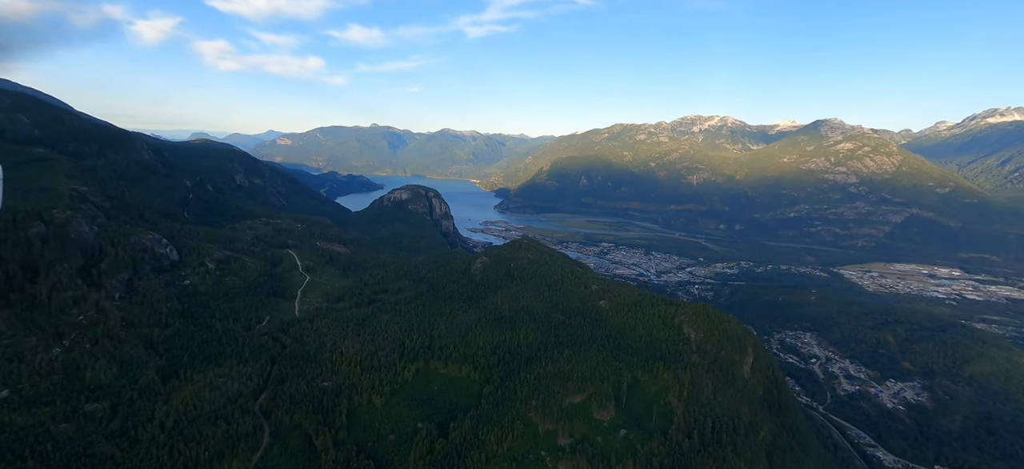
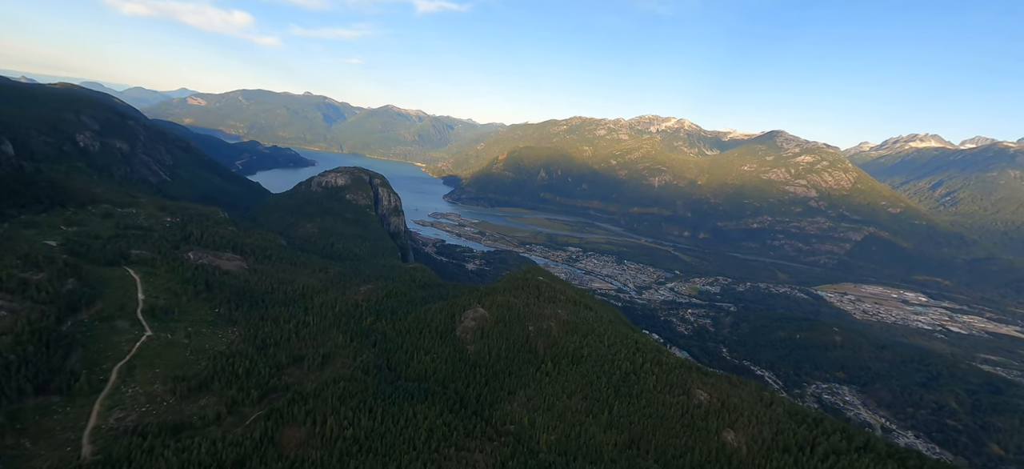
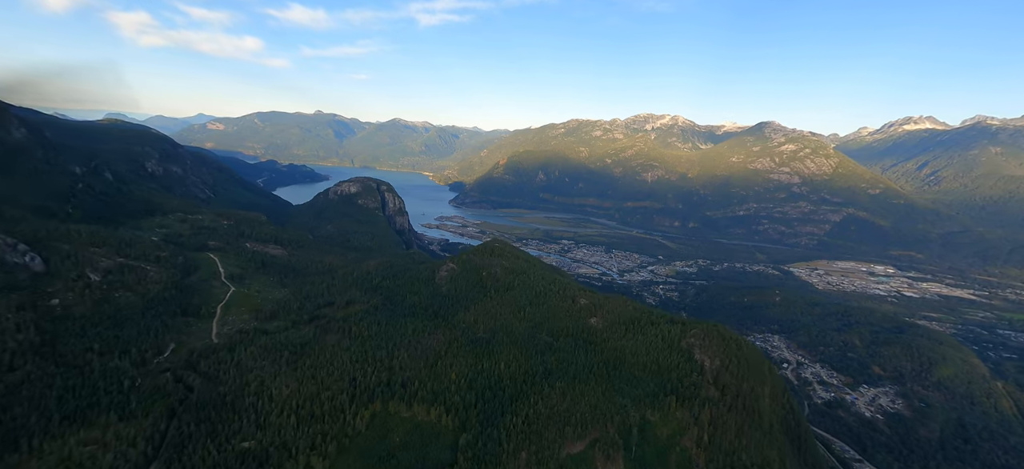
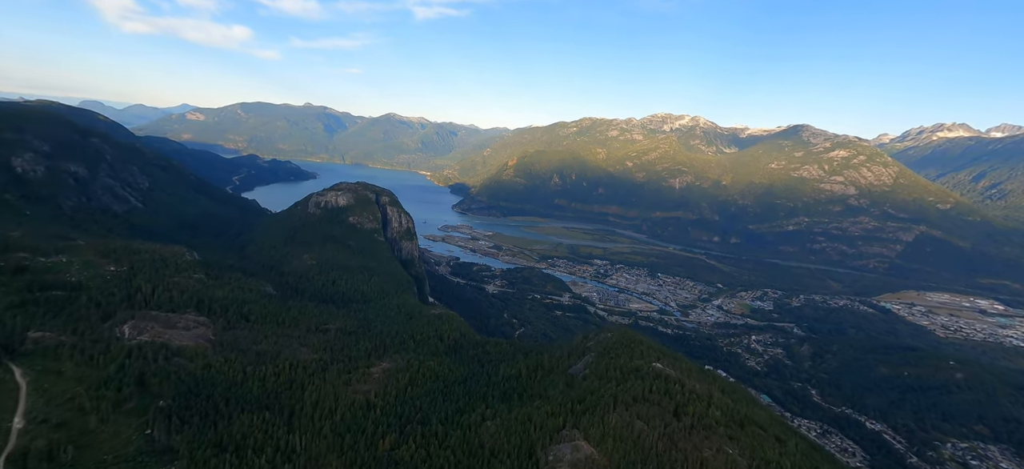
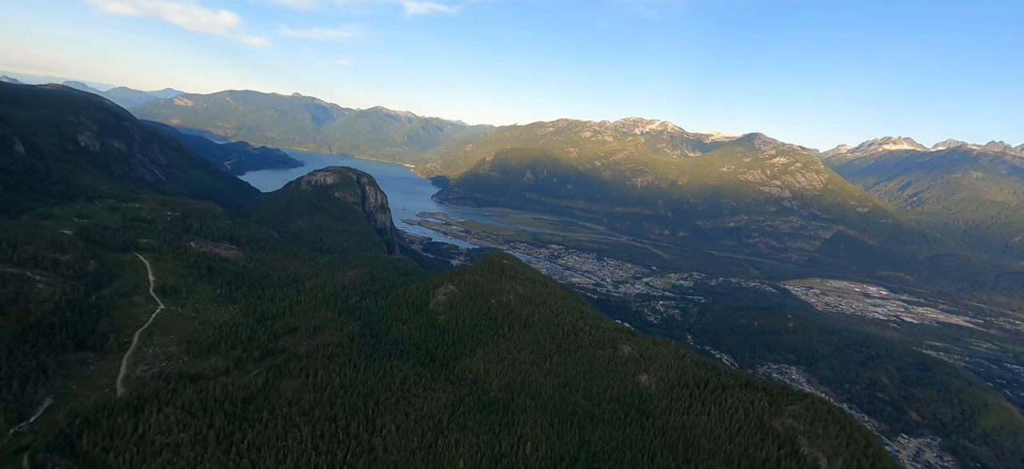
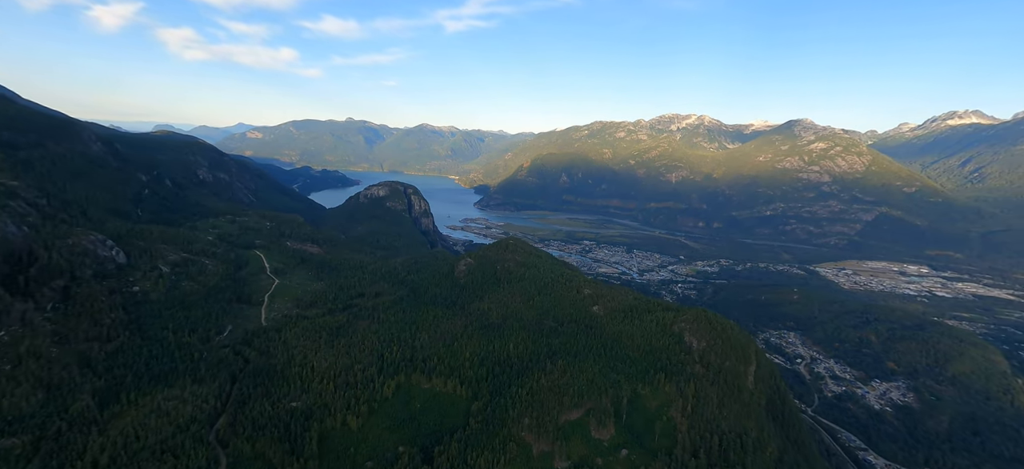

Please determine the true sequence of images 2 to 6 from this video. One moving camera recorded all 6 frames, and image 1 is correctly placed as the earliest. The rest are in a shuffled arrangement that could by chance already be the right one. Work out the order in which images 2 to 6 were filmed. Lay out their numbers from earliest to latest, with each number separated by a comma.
6, 3, 5, 2, 4
